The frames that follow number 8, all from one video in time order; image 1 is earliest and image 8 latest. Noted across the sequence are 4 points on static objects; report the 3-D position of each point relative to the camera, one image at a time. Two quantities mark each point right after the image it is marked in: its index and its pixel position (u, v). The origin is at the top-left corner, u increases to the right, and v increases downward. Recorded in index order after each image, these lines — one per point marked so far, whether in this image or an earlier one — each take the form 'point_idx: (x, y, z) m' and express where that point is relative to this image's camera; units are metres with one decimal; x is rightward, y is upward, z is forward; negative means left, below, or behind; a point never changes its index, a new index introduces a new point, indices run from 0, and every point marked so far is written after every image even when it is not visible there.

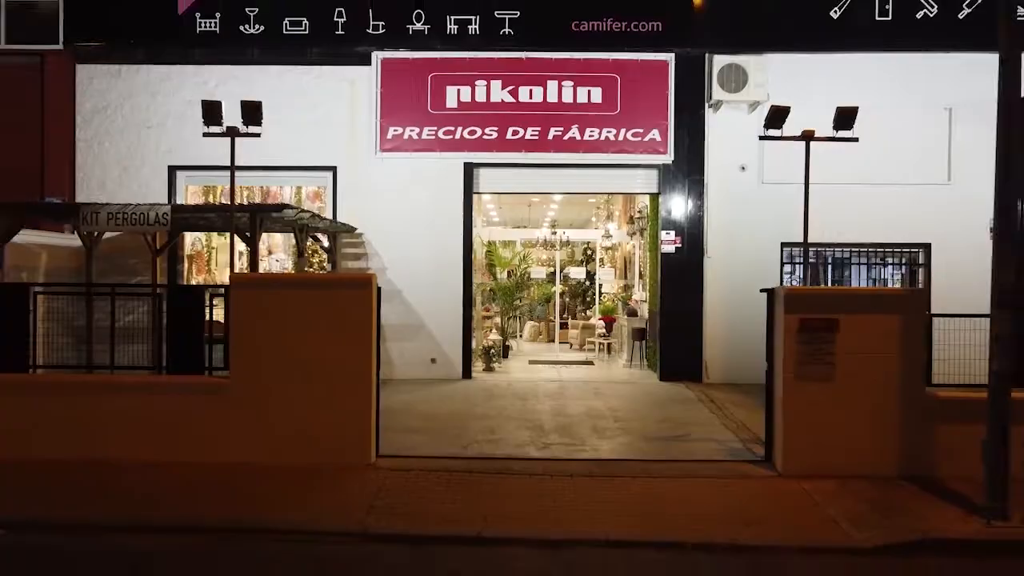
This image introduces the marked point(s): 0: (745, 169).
0: (+2.9, +1.5, +10.0) m
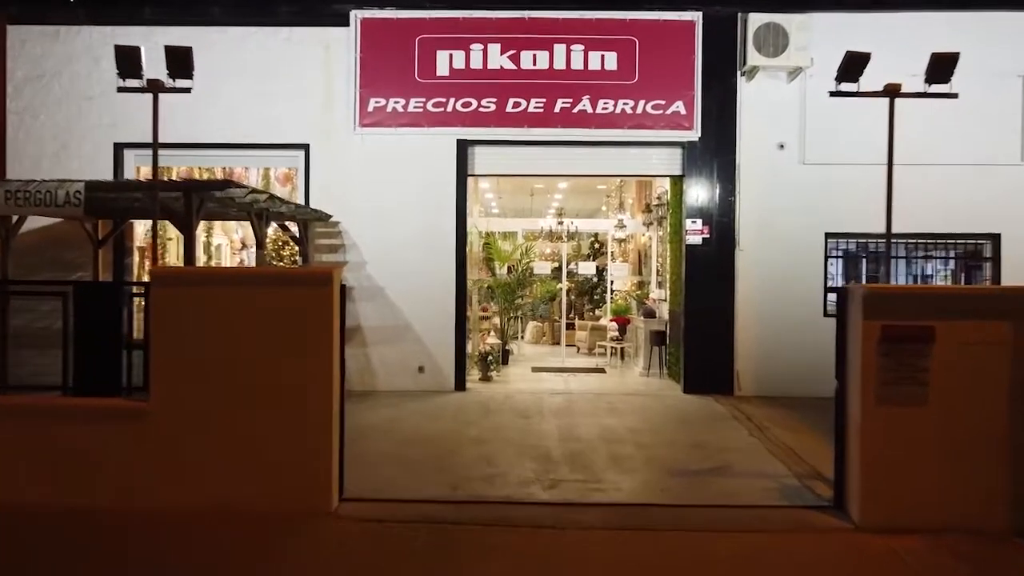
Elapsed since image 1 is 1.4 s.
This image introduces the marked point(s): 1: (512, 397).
0: (+2.9, +1.5, +8.6) m
1: (0.0, -1.2, +8.4) m
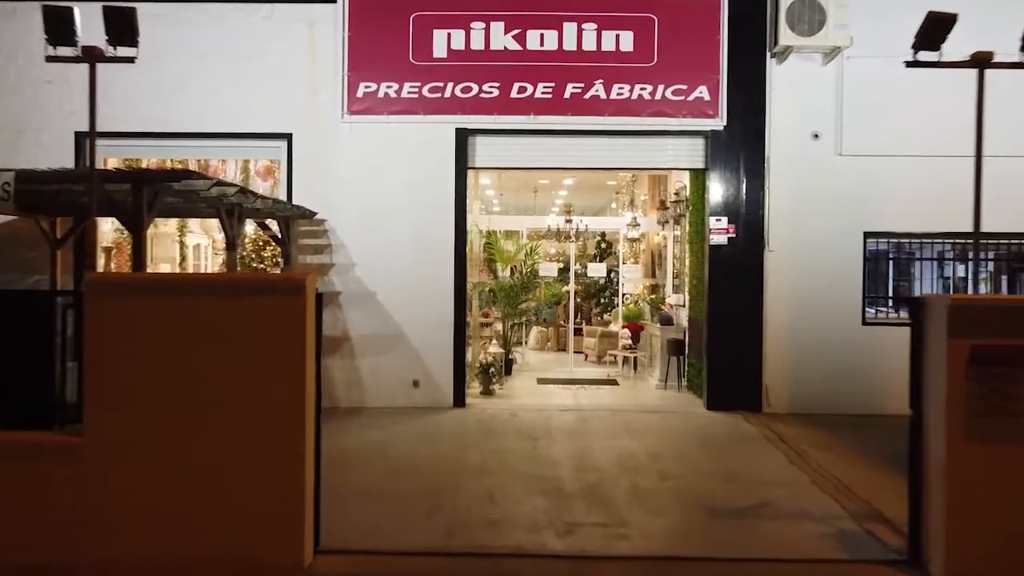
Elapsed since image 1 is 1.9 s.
0: (+3.0, +1.5, +7.7) m
1: (0.0, -1.2, +7.5) m
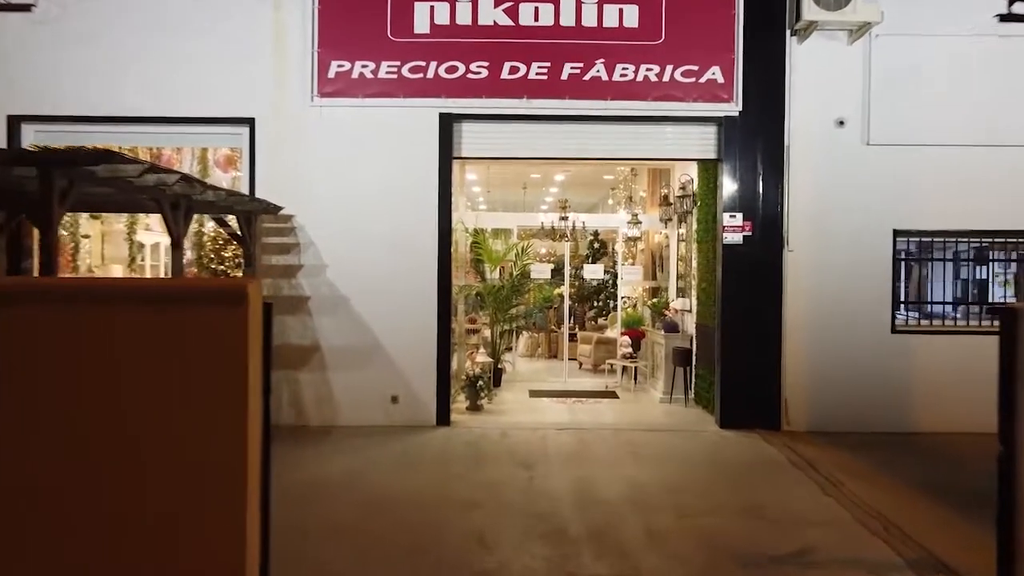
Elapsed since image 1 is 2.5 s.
0: (+2.9, +1.4, +7.0) m
1: (0.0, -1.2, +6.7) m
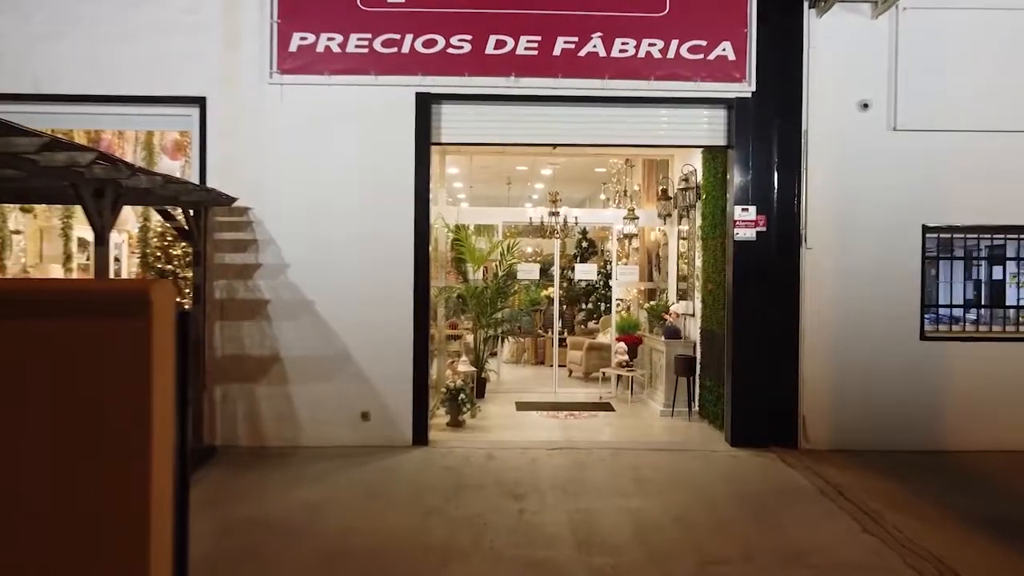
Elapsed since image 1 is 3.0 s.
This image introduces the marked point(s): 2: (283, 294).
0: (+2.8, +1.4, +6.2) m
1: (-0.1, -1.3, +5.9) m
2: (-1.8, 0.0, +6.2) m
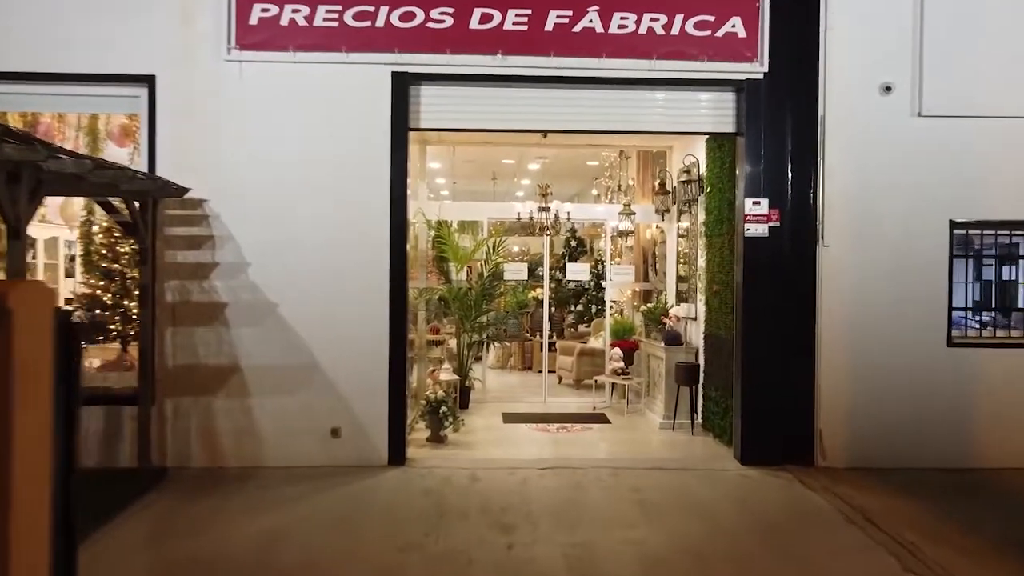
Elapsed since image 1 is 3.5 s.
0: (+2.7, +1.4, +5.7) m
1: (-0.2, -1.3, +5.3) m
2: (-1.9, 0.0, +5.5) m
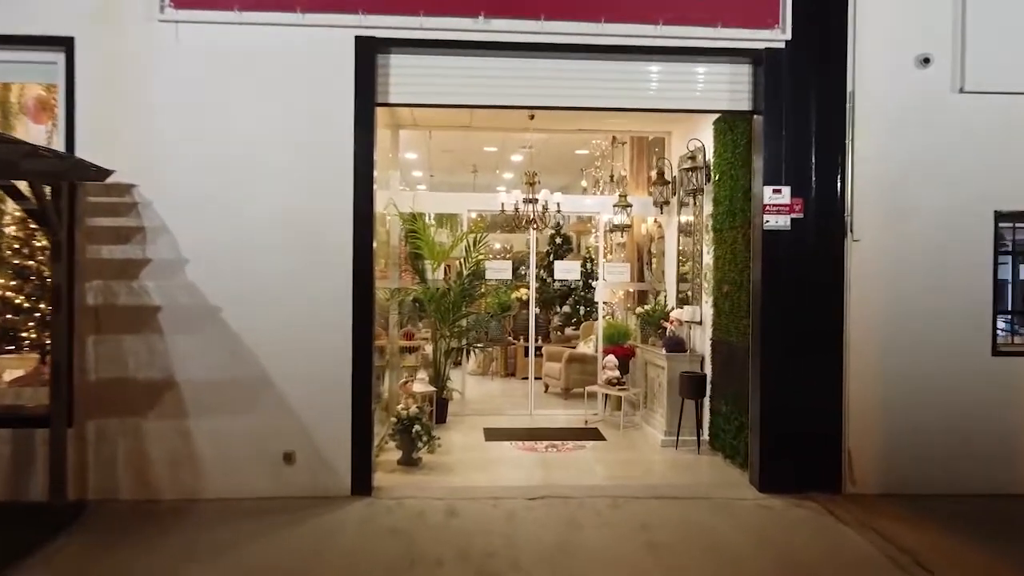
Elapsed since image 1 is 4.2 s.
0: (+2.6, +1.4, +5.0) m
1: (-0.3, -1.3, +4.5) m
2: (-2.0, -0.1, +4.7) m
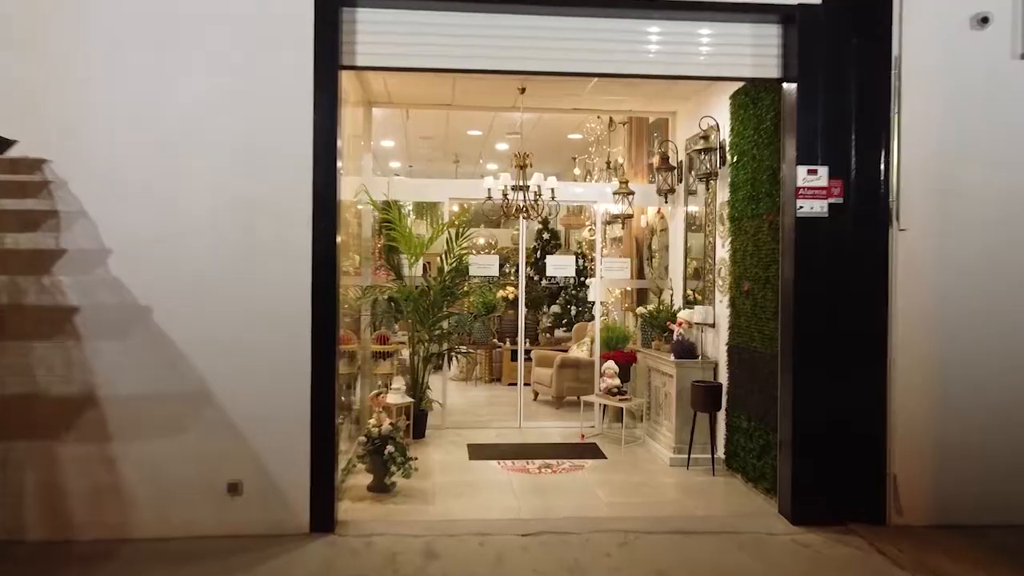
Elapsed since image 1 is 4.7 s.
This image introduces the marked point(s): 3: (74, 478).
0: (+2.5, +1.4, +4.3) m
1: (-0.4, -1.3, +3.8) m
2: (-2.0, 0.0, +3.9) m
3: (-2.1, -0.9, +3.9) m
